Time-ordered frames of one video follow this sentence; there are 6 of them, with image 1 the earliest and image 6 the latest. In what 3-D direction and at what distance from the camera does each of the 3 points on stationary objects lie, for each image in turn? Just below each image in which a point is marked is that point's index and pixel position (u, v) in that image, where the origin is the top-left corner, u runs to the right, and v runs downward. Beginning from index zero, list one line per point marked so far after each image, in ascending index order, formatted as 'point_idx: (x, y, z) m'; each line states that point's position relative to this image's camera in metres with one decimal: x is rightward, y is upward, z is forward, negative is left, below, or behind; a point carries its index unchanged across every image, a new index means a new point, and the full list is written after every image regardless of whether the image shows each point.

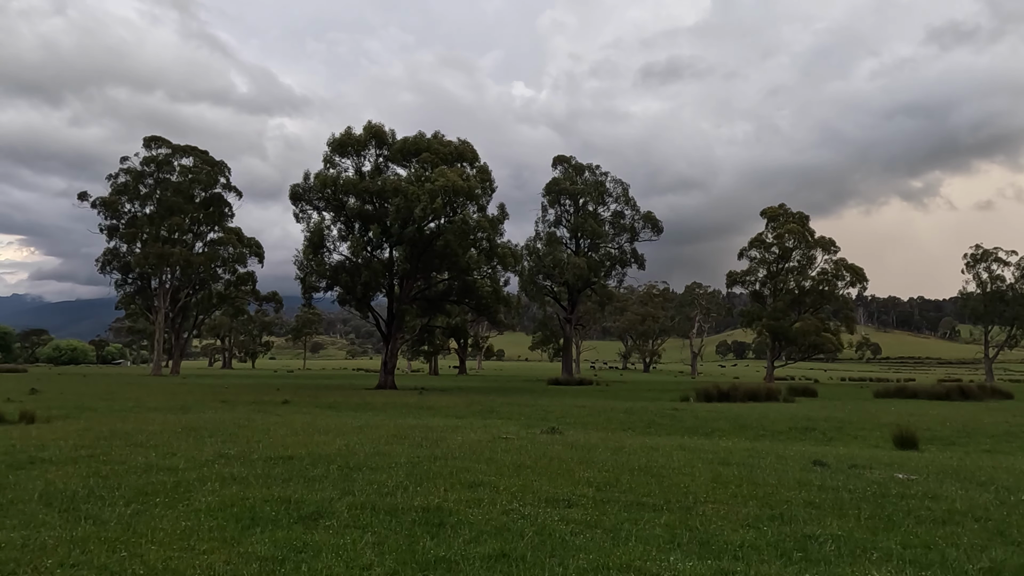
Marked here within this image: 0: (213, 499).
0: (-3.2, -2.3, +7.2) m
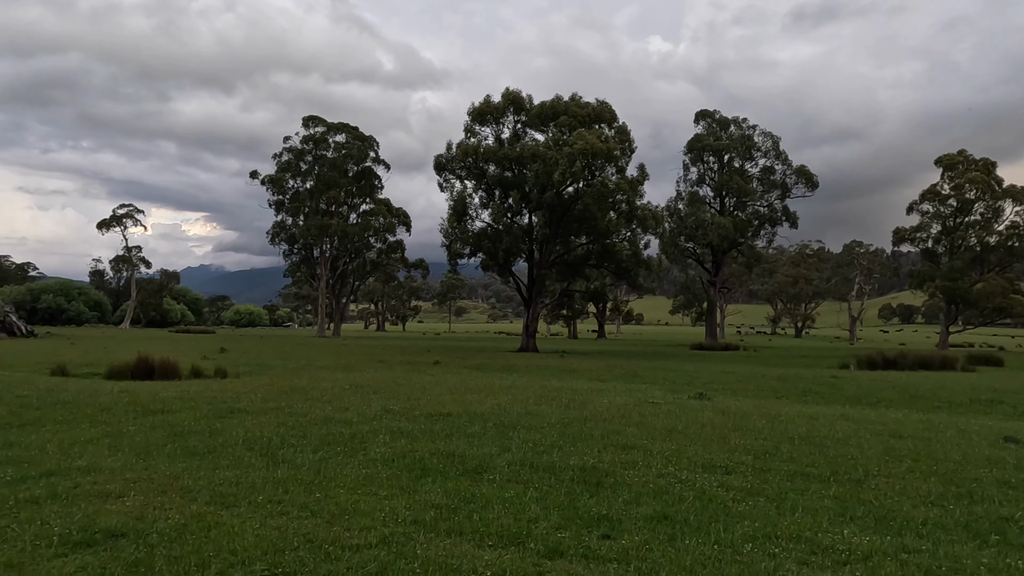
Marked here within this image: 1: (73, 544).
0: (-1.5, -1.9, +7.8) m
1: (-2.9, -1.7, +4.4) m
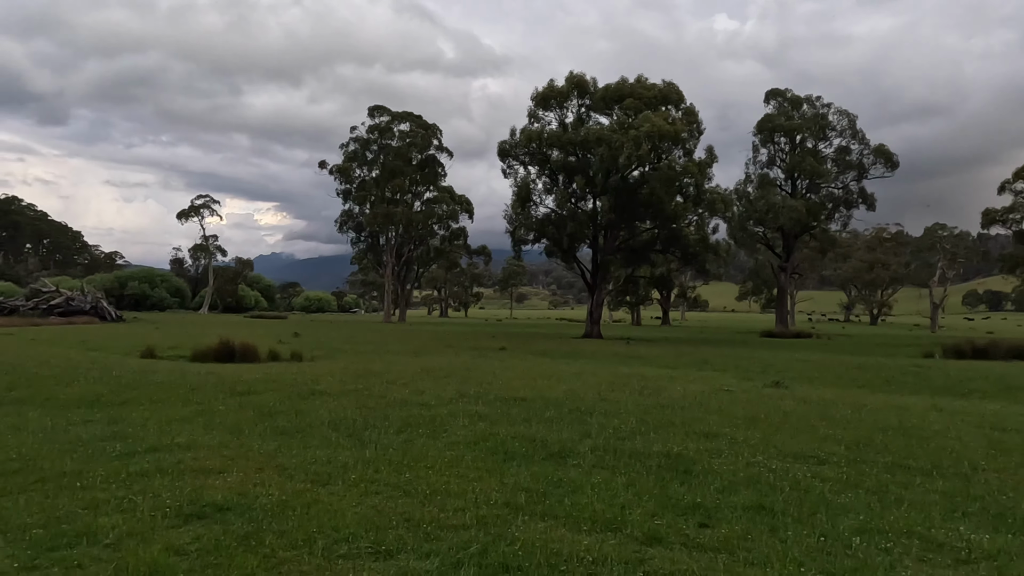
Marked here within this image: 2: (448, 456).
0: (-0.5, -1.7, +7.9) m
1: (-2.3, -1.6, +4.6) m
2: (-0.7, -1.7, +6.6) m
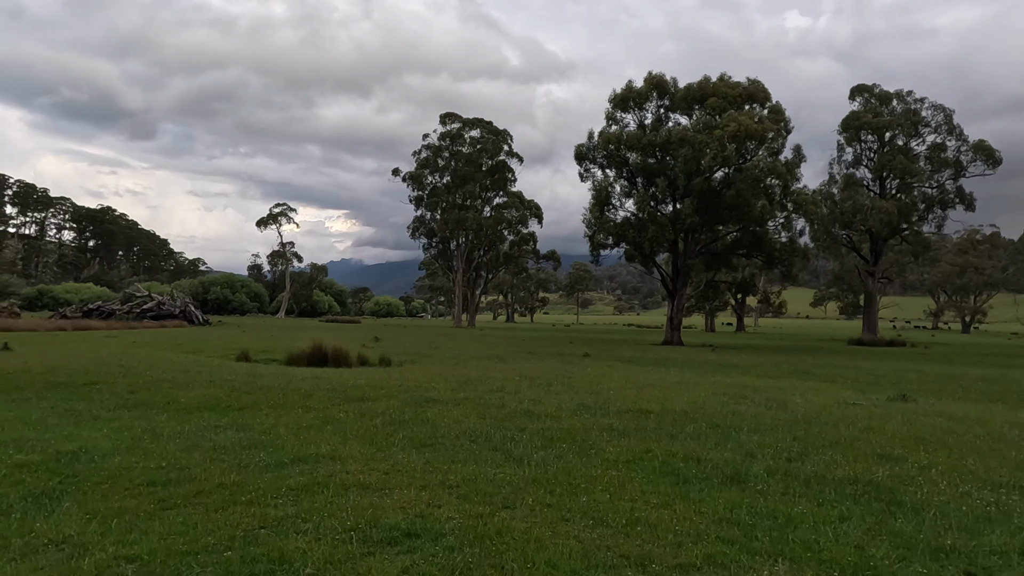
0: (+1.2, -1.8, +7.3) m
1: (-0.9, -1.6, +4.3) m
2: (+0.9, -1.7, +6.1) m
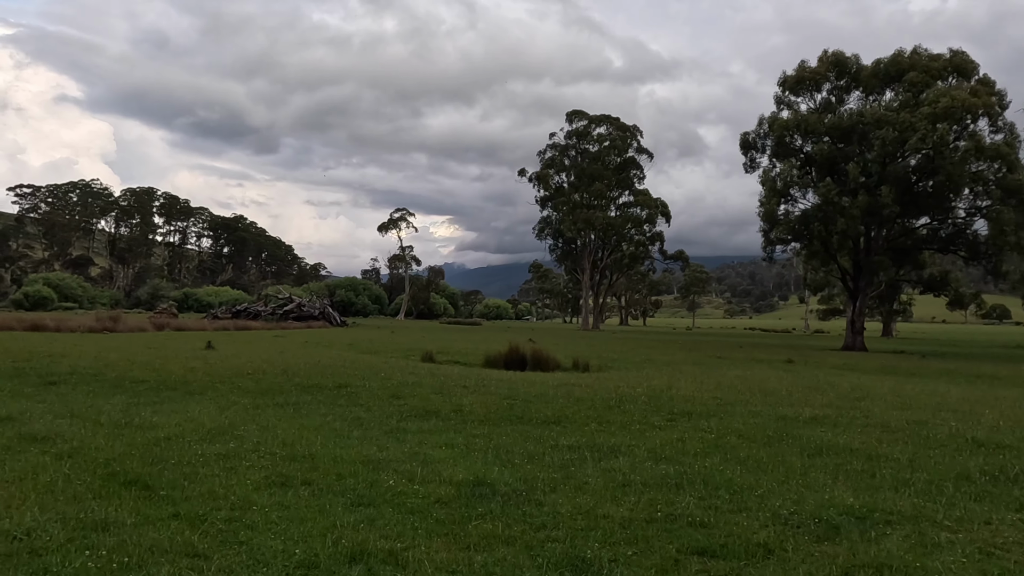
0: (+5.9, -1.6, +4.6) m
1: (+3.4, -1.4, +1.9) m
2: (+5.5, -1.5, +3.4) m
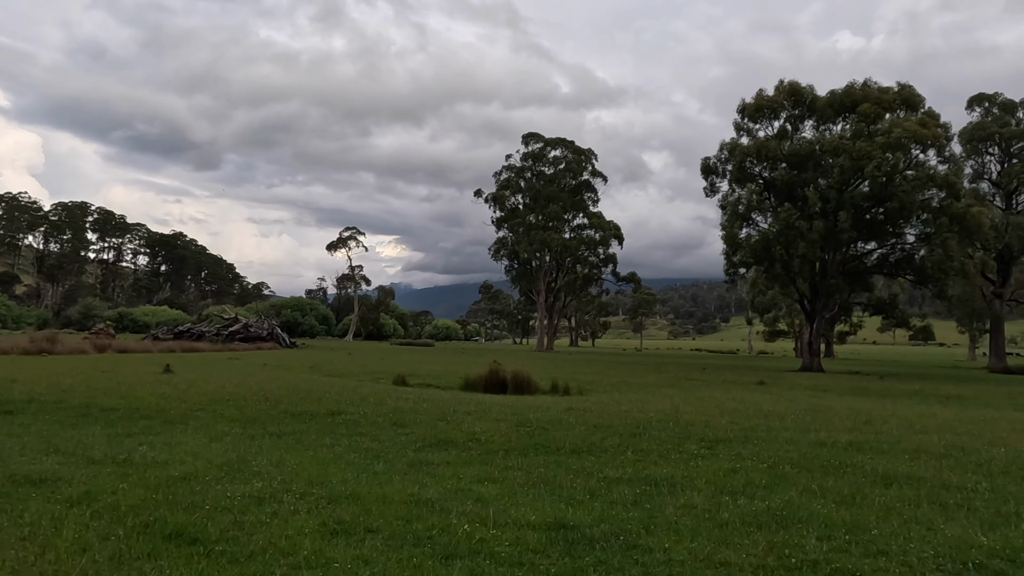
0: (+6.7, -1.8, +4.5) m
1: (+4.4, -1.5, +1.6) m
2: (+6.4, -1.7, +3.2) m
